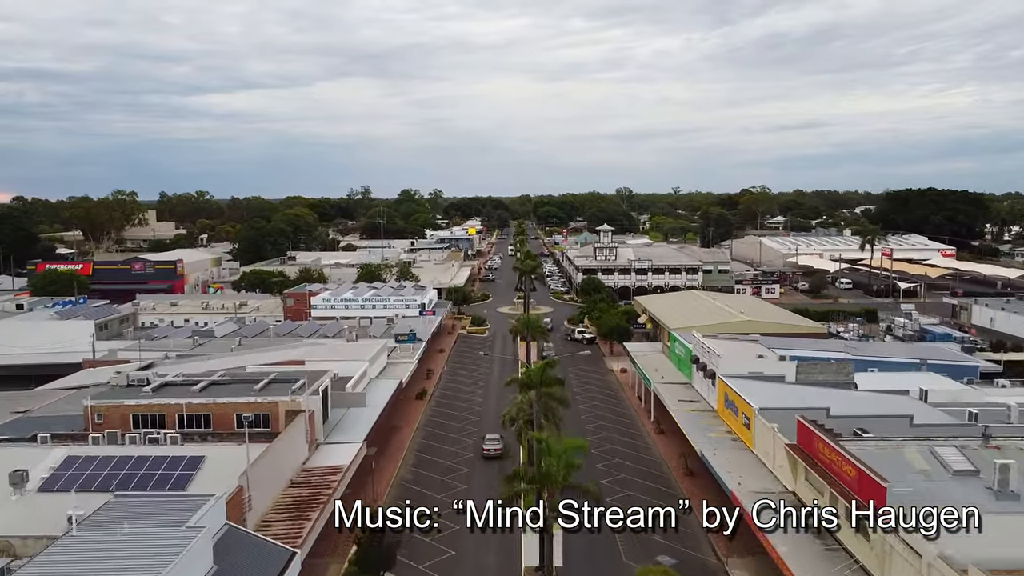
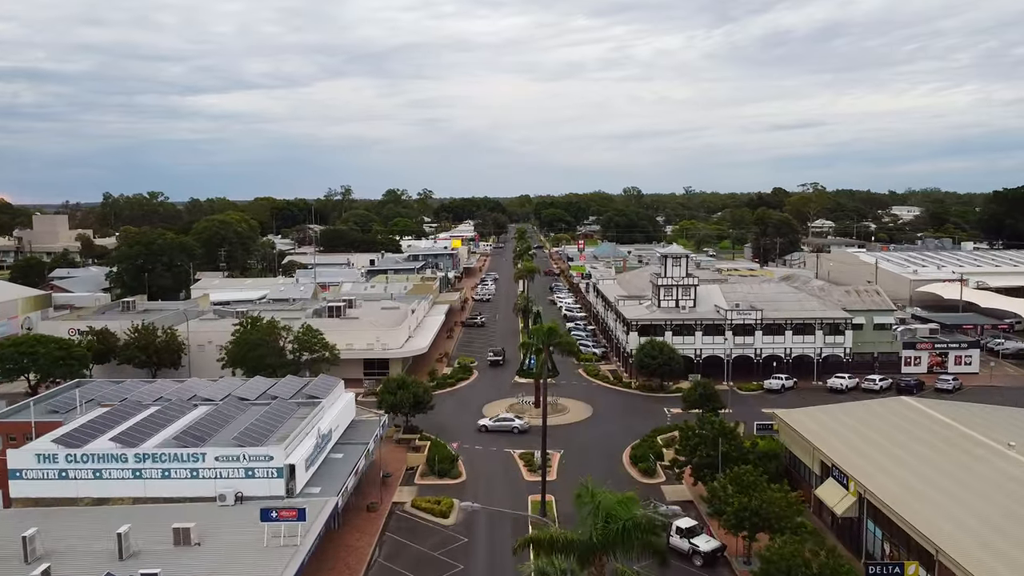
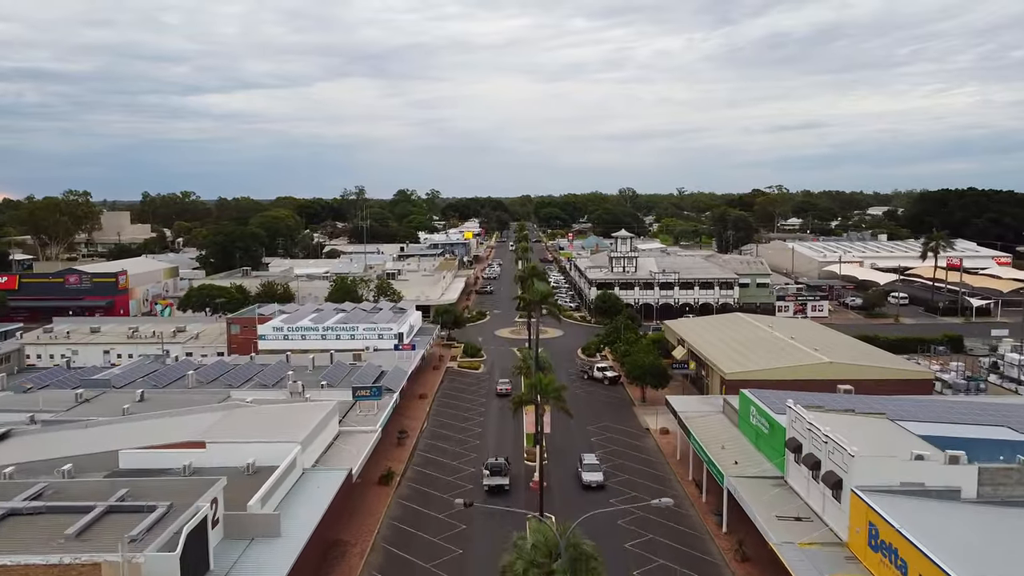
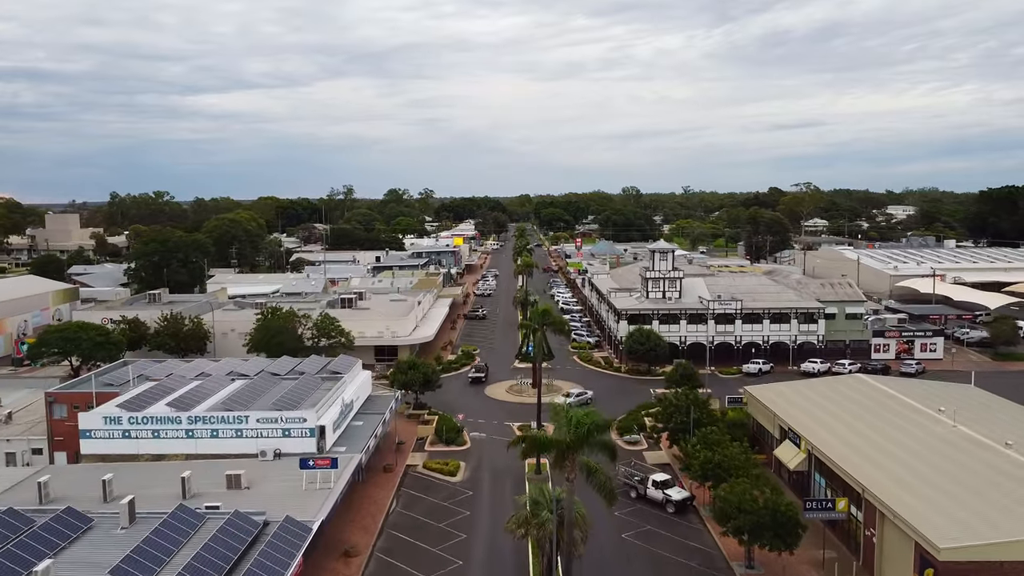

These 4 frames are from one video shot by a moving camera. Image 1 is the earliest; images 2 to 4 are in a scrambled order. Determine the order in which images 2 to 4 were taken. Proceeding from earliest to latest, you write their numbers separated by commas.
3, 4, 2
